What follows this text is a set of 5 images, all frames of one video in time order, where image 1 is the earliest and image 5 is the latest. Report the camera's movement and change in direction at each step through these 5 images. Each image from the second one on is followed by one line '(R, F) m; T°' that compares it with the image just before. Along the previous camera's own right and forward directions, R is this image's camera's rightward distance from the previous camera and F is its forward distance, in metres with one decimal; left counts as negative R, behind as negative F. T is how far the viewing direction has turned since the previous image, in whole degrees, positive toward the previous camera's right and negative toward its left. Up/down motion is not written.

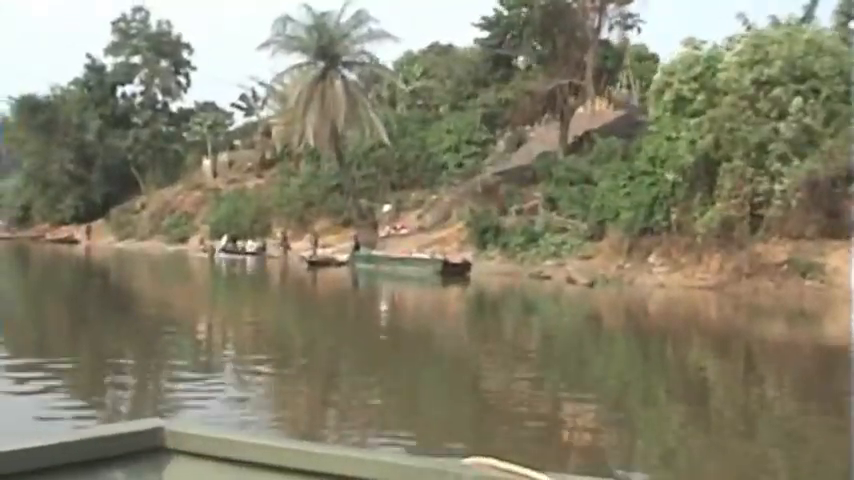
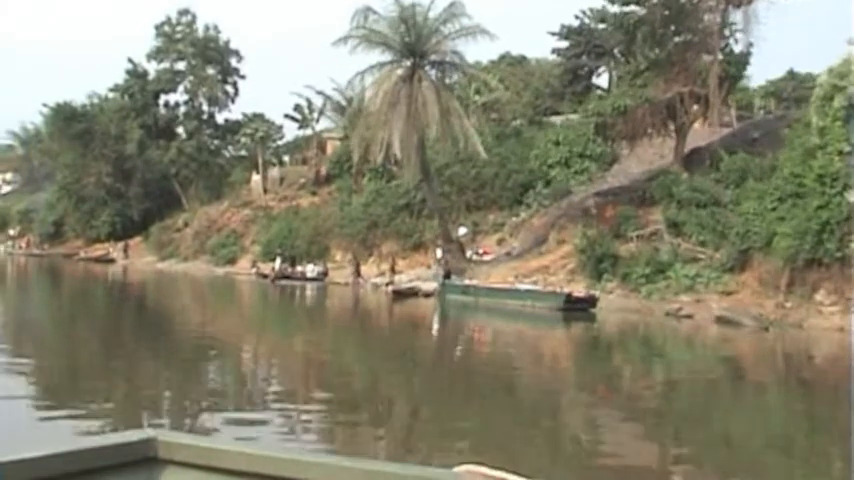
(-1.4, +4.6) m; -1°
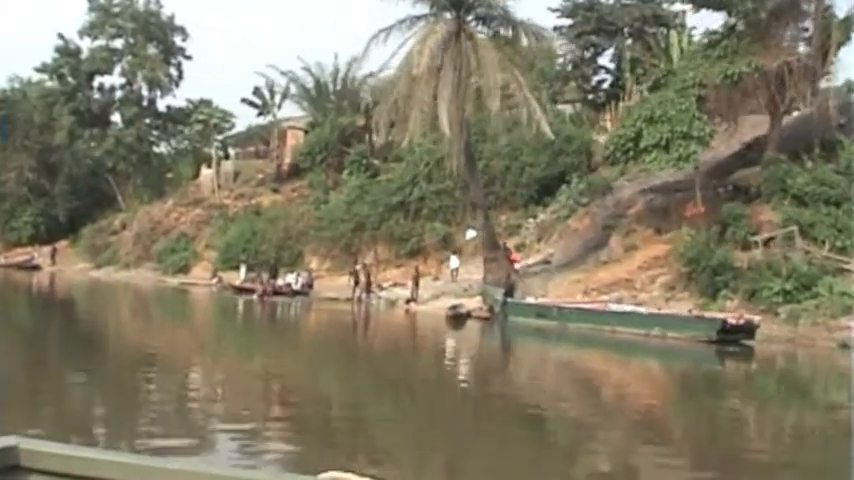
(-2.0, +6.7) m; +3°
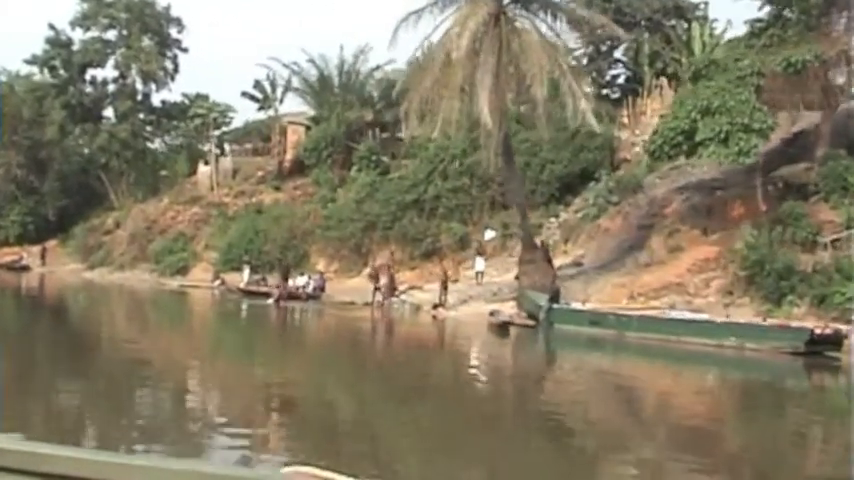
(-0.7, +1.8) m; +1°
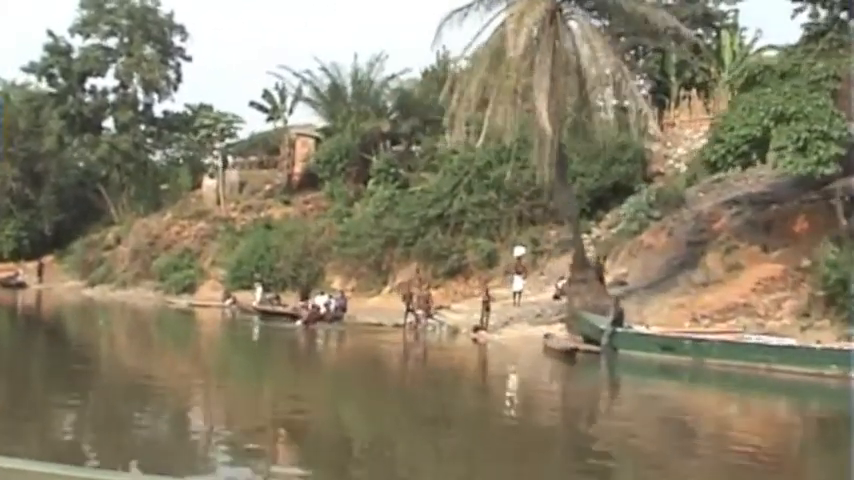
(-0.7, +1.7) m; +1°
